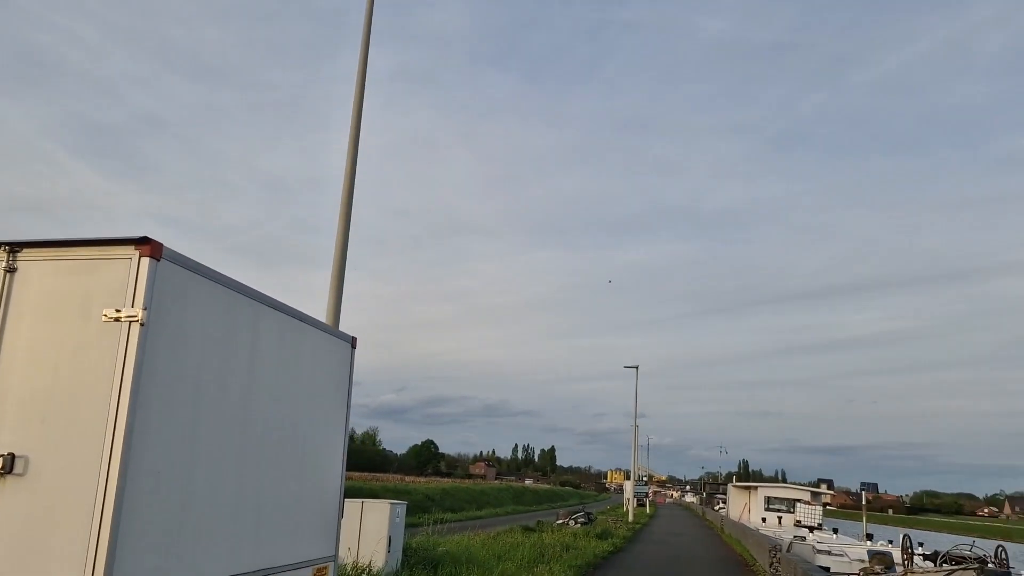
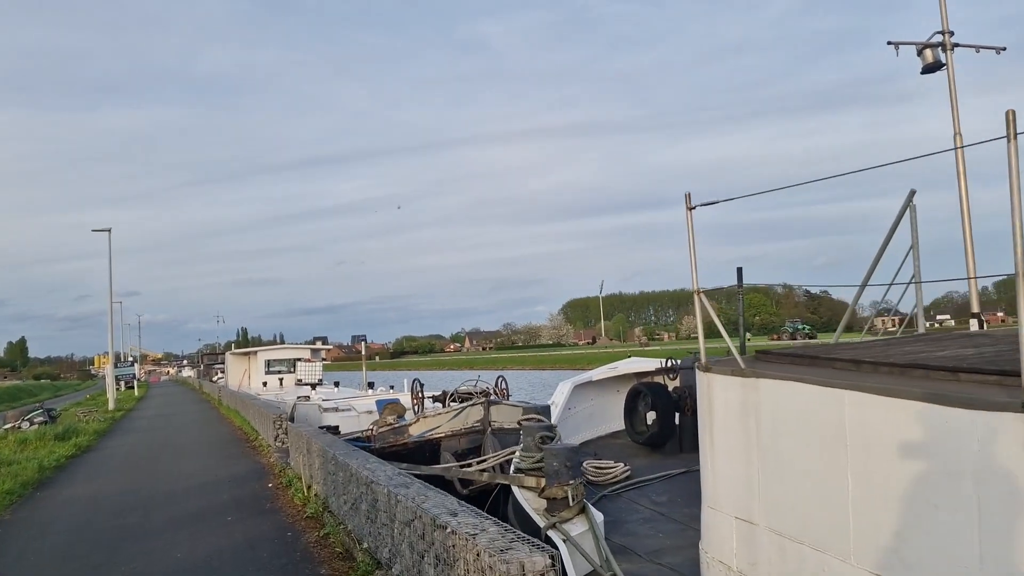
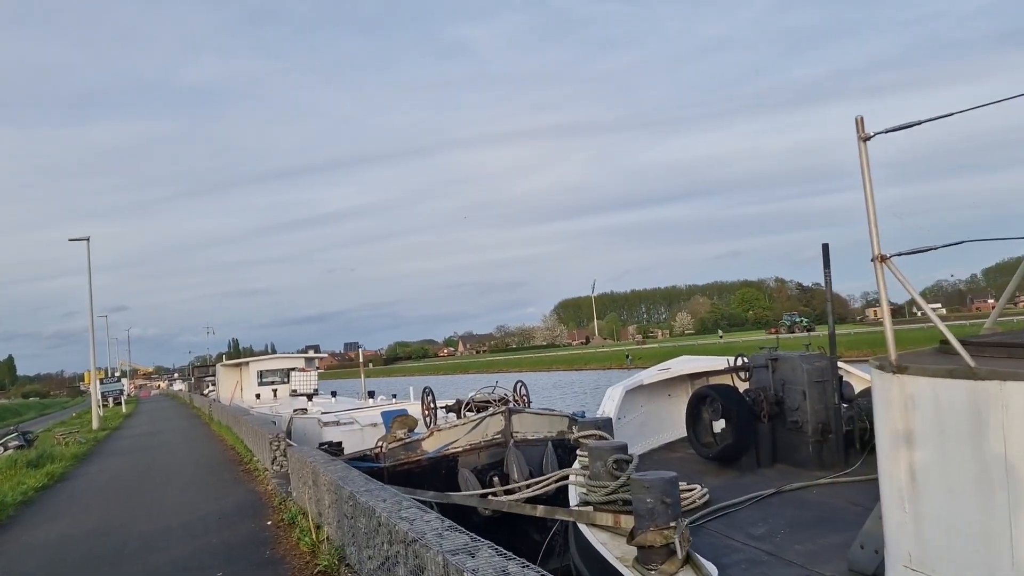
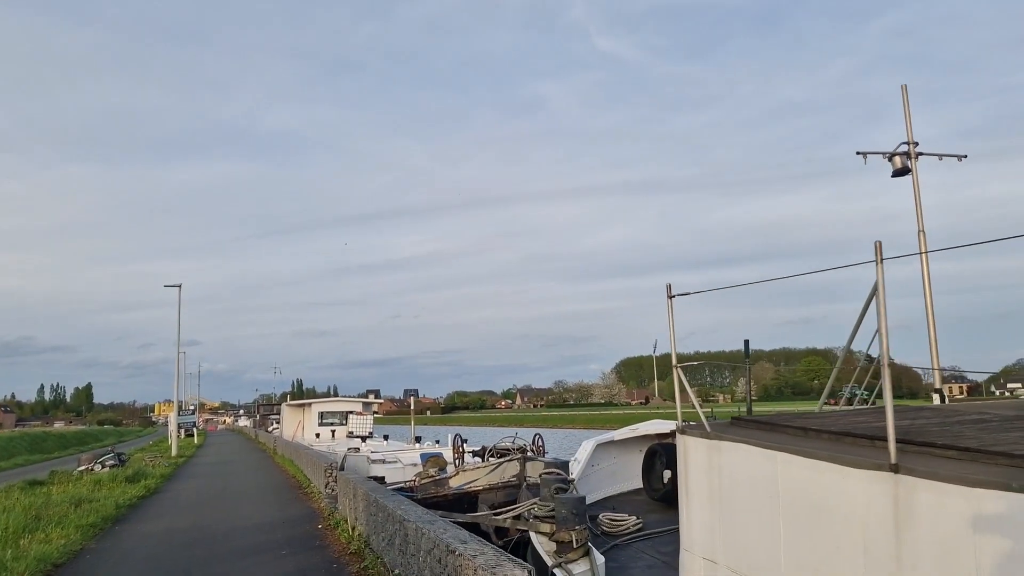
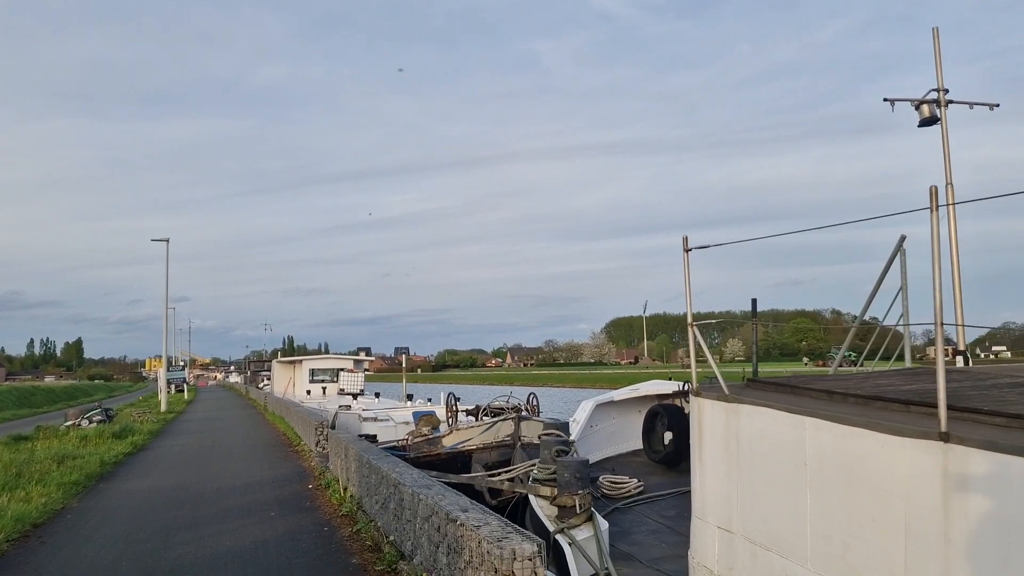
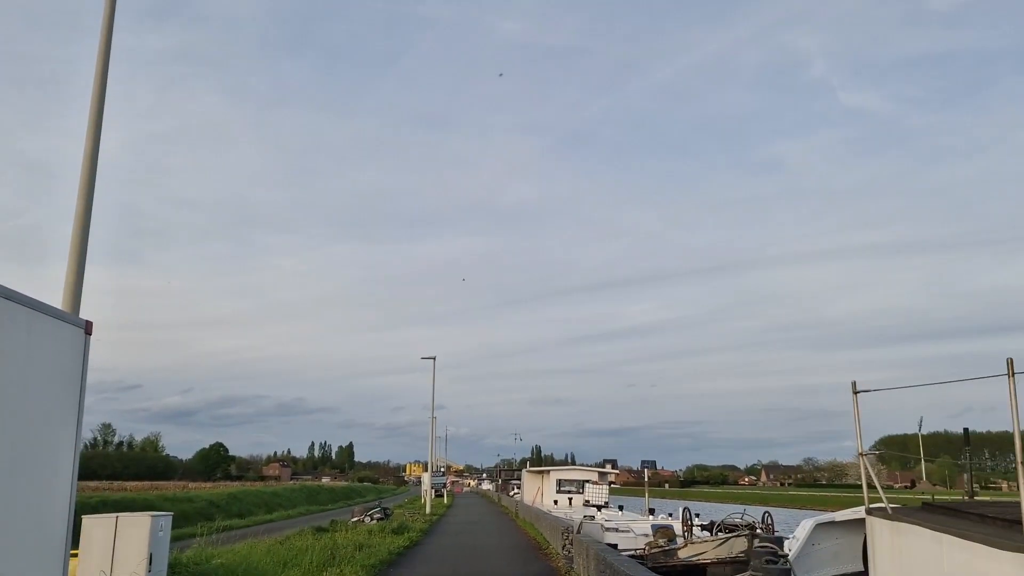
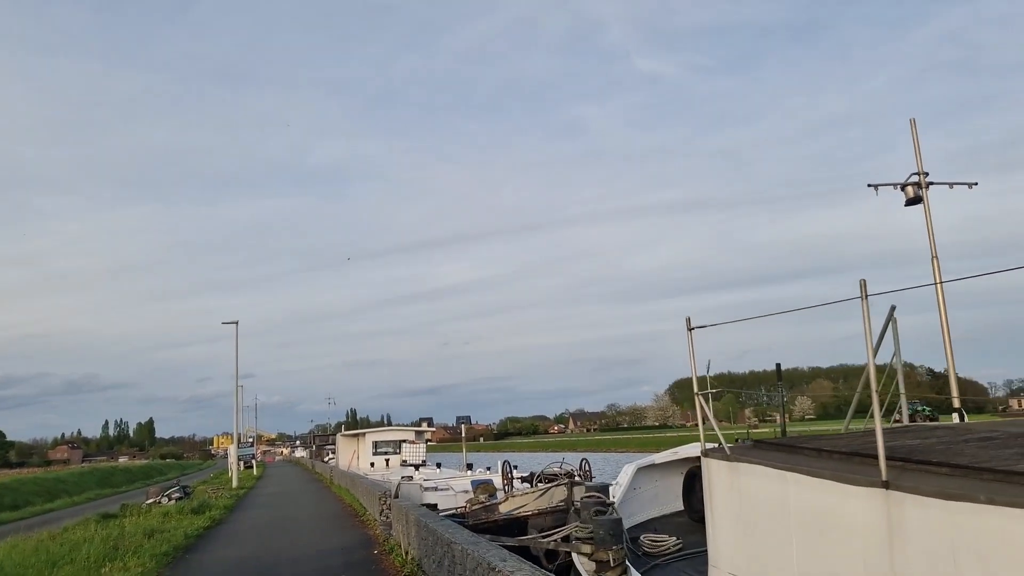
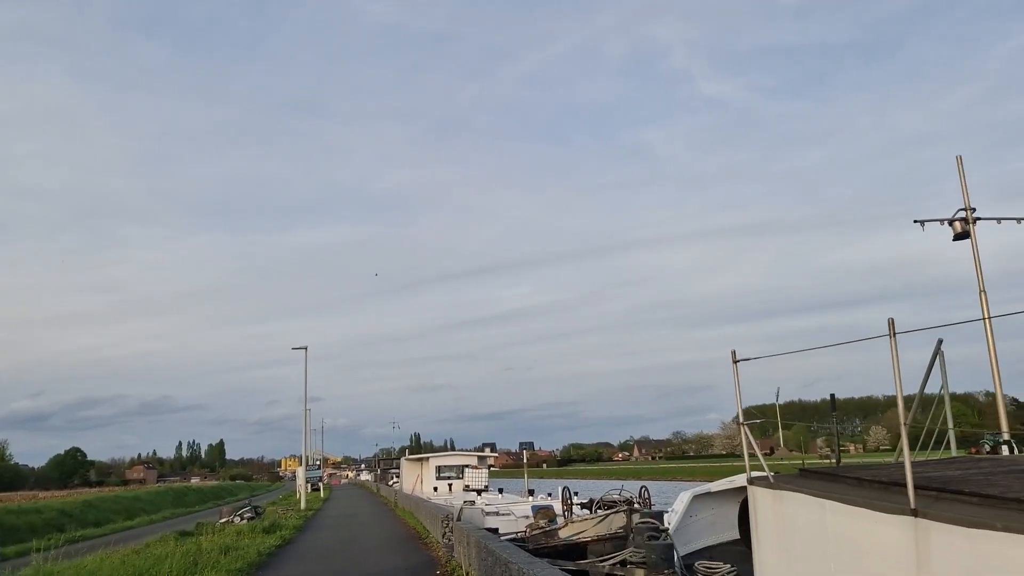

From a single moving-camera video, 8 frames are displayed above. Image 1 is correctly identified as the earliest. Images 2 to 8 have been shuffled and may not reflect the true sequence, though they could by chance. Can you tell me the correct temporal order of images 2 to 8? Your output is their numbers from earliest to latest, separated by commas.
6, 8, 7, 4, 5, 2, 3
